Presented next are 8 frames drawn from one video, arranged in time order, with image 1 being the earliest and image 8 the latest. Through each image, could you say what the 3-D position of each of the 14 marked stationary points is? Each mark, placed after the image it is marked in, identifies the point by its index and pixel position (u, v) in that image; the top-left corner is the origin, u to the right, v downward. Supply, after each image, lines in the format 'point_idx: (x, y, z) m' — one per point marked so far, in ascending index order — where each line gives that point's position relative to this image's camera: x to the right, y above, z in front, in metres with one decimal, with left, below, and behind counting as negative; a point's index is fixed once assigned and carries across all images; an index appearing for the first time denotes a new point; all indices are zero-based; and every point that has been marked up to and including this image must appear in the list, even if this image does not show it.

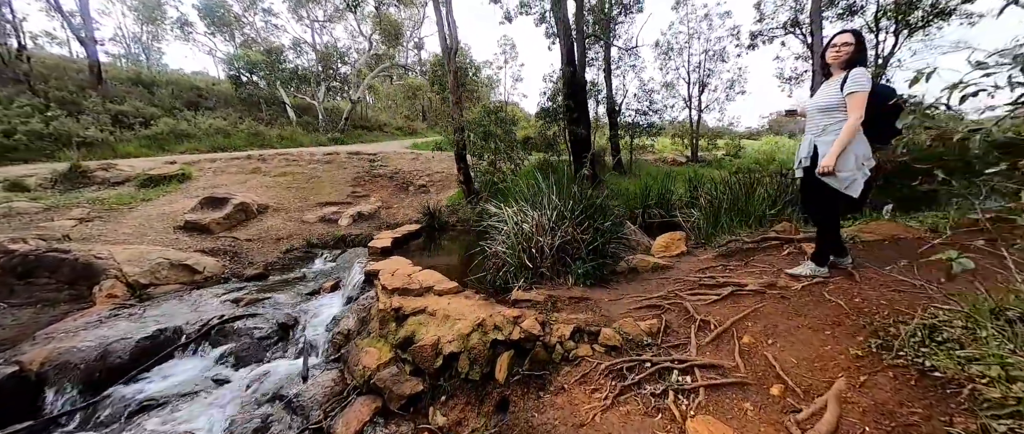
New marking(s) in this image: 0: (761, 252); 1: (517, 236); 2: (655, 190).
0: (+2.4, -0.4, +3.3) m
1: (0.0, -0.2, +3.2) m
2: (+3.3, +0.6, +7.8) m
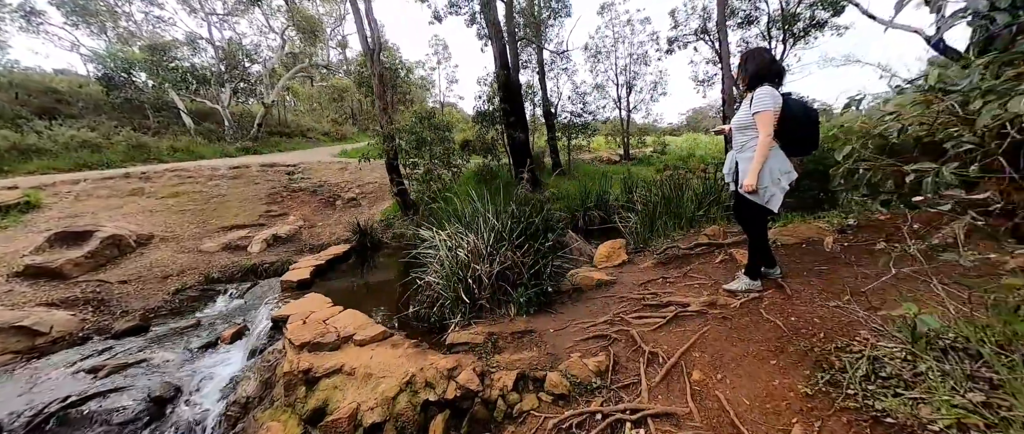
0: (+1.8, -0.4, +3.4) m
1: (-0.5, -0.4, +2.8) m
2: (+1.9, +0.6, +7.9) m
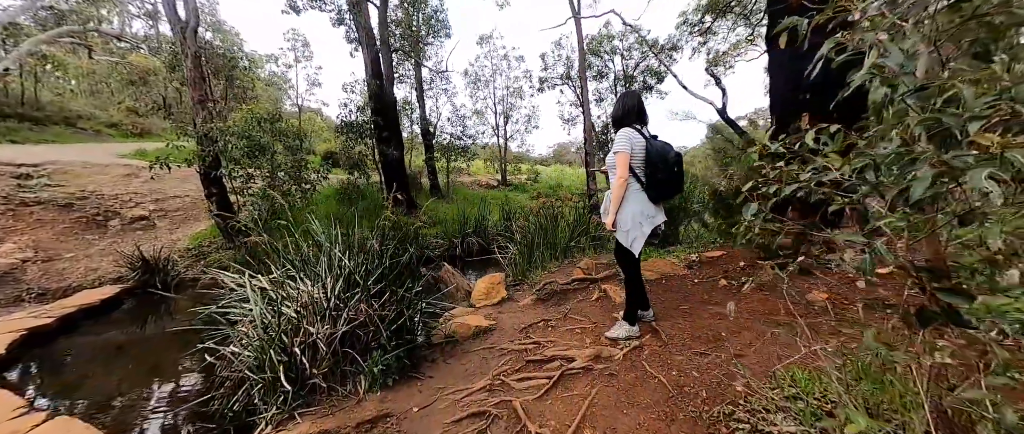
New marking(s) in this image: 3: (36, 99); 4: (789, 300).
0: (+0.6, -0.8, +3.3) m
1: (-1.4, -0.6, +2.0) m
2: (-0.9, 0.0, +7.7) m
3: (-16.4, +4.1, +11.7) m
4: (+1.7, -0.5, +2.2) m
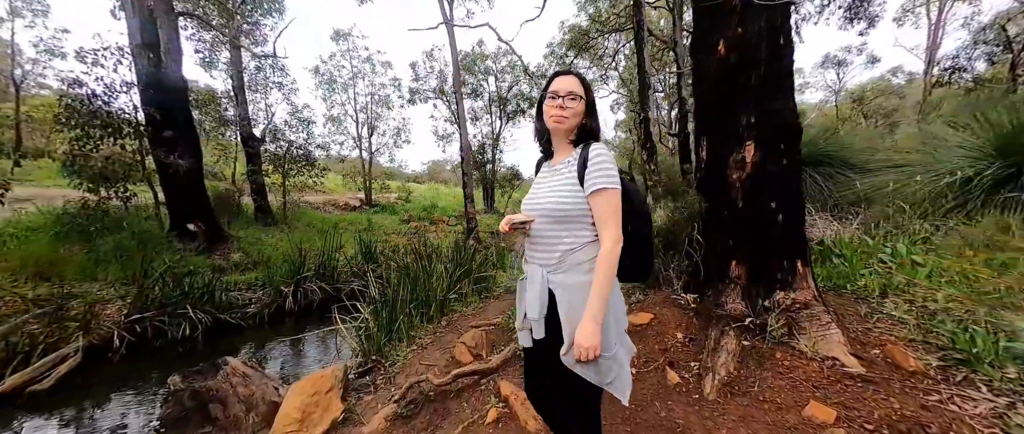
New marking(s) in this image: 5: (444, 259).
0: (-0.4, -1.1, +2.1) m
1: (-1.8, -1.0, +0.1) m
2: (-3.3, -0.7, +5.6) m
3: (-19.3, +3.2, +4.1) m
4: (+1.1, -0.8, +1.4) m
5: (-0.9, -0.6, +4.4) m
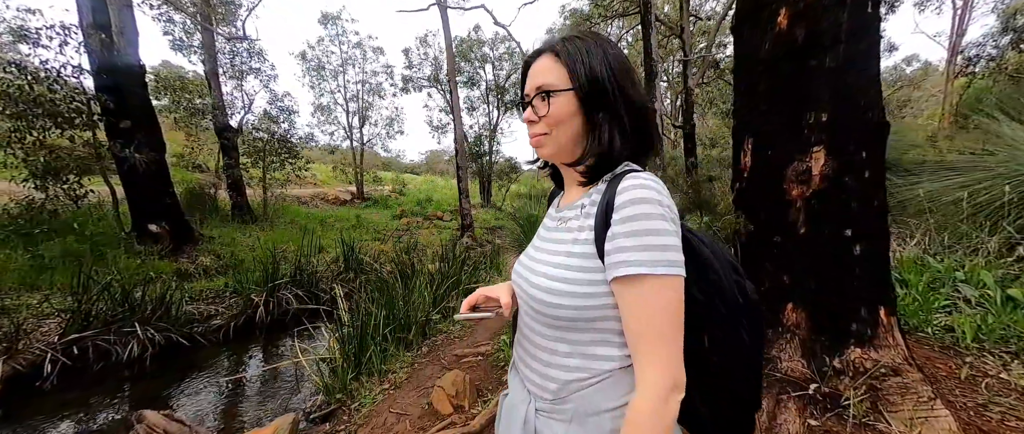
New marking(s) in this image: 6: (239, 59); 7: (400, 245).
0: (-0.4, -1.3, +1.6) m
1: (-1.8, -1.1, -0.4) m
2: (-3.4, -0.7, +5.1) m
3: (-19.4, +3.2, +3.4) m
4: (+1.1, -1.0, +0.9) m
5: (-1.0, -0.6, +4.0) m
6: (-6.2, +3.6, +7.7) m
7: (-1.9, -0.5, +5.9) m
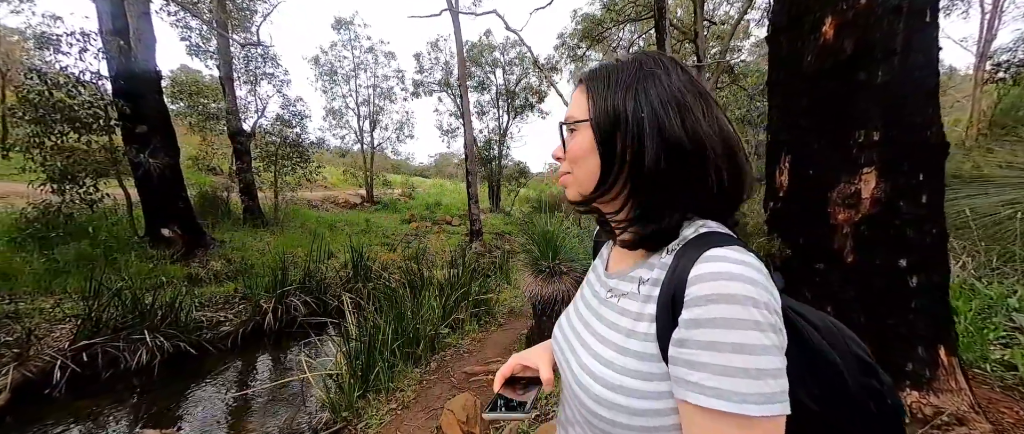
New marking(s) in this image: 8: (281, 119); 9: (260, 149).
0: (-0.4, -1.4, +1.5) m
1: (-1.8, -1.2, -0.4) m
2: (-3.2, -0.8, +5.1) m
3: (-19.2, +3.3, +3.8) m
4: (+1.1, -1.1, +0.8) m
5: (-0.8, -0.7, +3.9) m
6: (-5.9, +3.5, +7.8) m
7: (-1.8, -0.6, +5.8) m
8: (-5.5, +2.3, +8.1) m
9: (-5.9, +1.6, +7.9) m
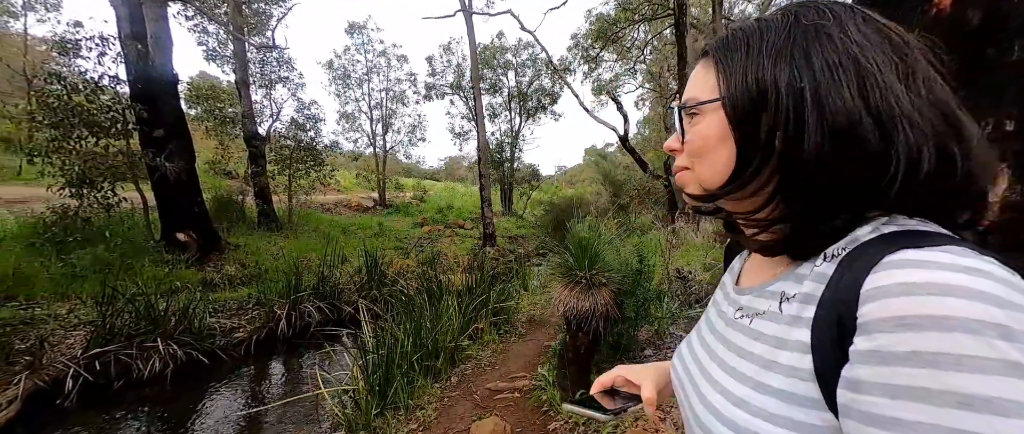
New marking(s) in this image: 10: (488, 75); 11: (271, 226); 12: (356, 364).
0: (-0.2, -1.4, +1.3) m
1: (-1.7, -1.2, -0.6) m
2: (-3.0, -0.8, +5.0) m
3: (-19.0, +3.2, +4.1) m
4: (+1.3, -1.1, +0.6) m
5: (-0.6, -0.8, +3.7) m
6: (-5.6, +3.4, +7.8) m
7: (-1.5, -0.7, +5.7) m
8: (-5.1, +2.2, +8.1) m
9: (-5.6, +1.5, +7.9) m
10: (-0.9, +5.6, +13.4) m
11: (-5.4, -0.2, +7.6) m
12: (-1.2, -1.1, +2.6) m
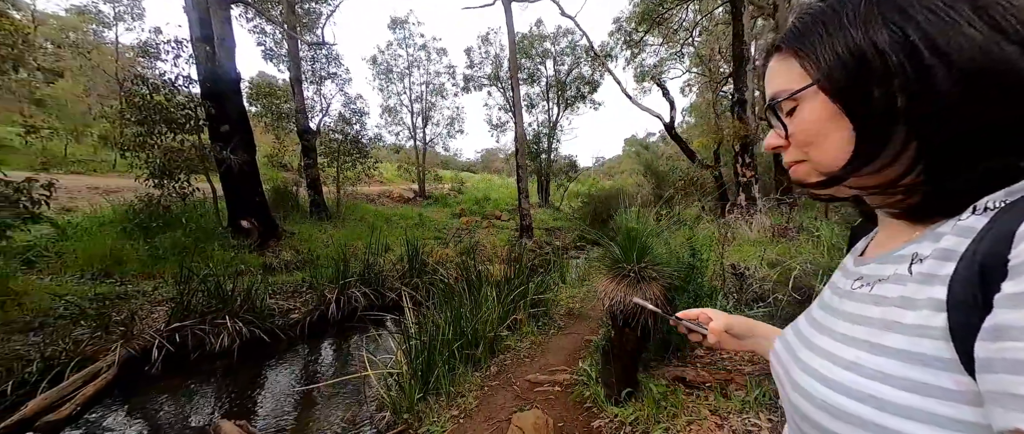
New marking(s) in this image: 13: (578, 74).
0: (0.0, -1.3, +1.3) m
1: (-1.7, -1.2, -0.4) m
2: (-2.4, -0.7, +5.2) m
3: (-18.4, +3.5, +6.0) m
4: (+1.3, -1.1, +0.4) m
5: (-0.2, -0.7, +3.7) m
6: (-4.7, +3.7, +8.2) m
7: (-0.8, -0.5, +5.8) m
8: (-4.2, +2.5, +8.4) m
9: (-4.6, +1.7, +8.4) m
10: (+0.5, +5.9, +13.2) m
11: (-4.5, +0.1, +8.1) m
12: (-0.9, -1.0, +2.7) m
13: (+2.5, +5.3, +12.8) m
